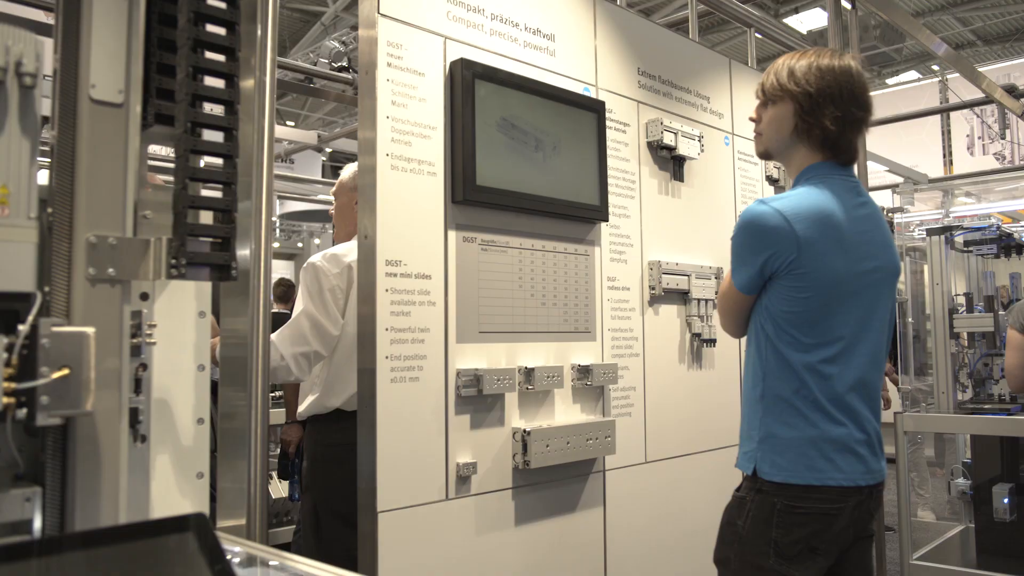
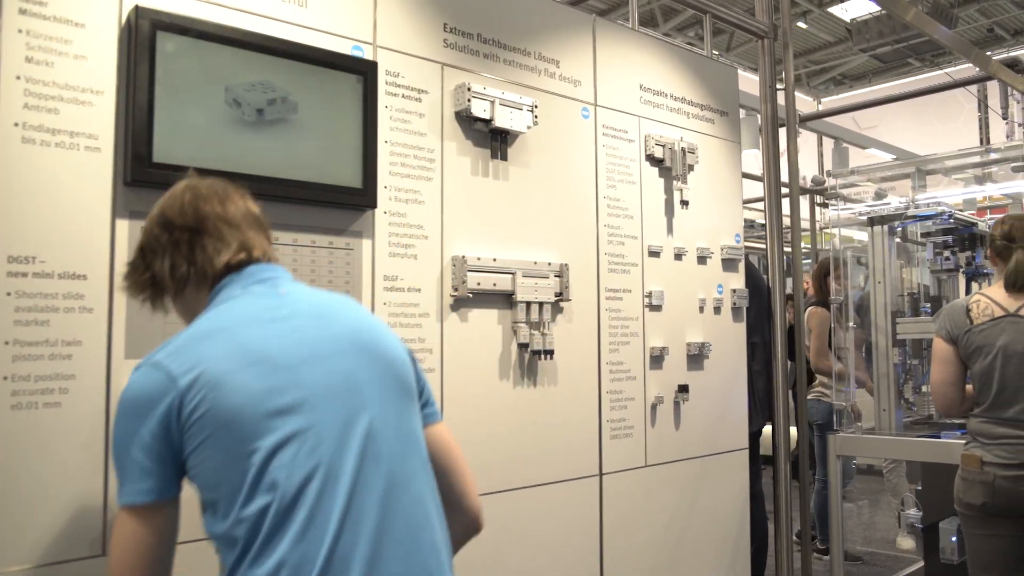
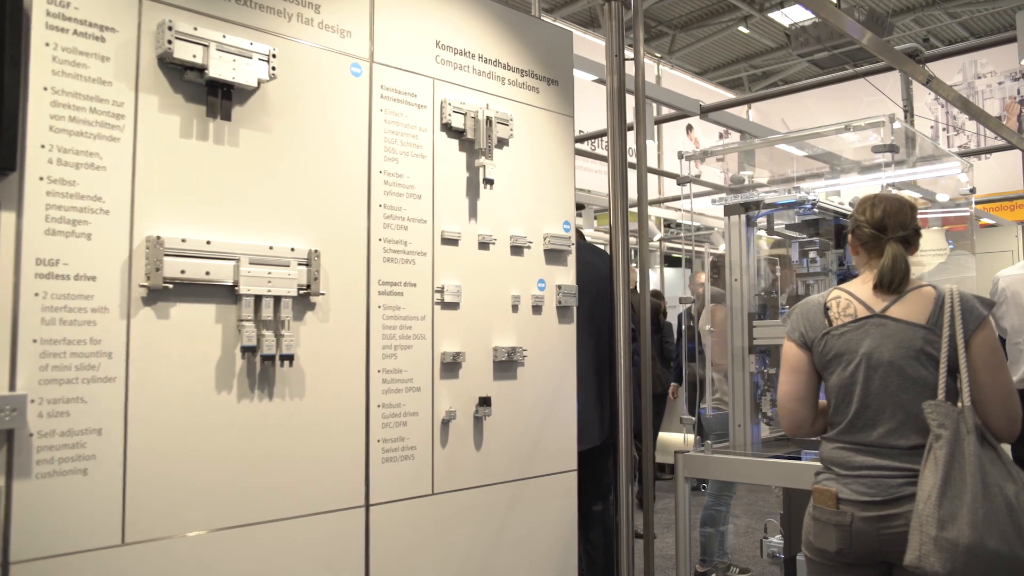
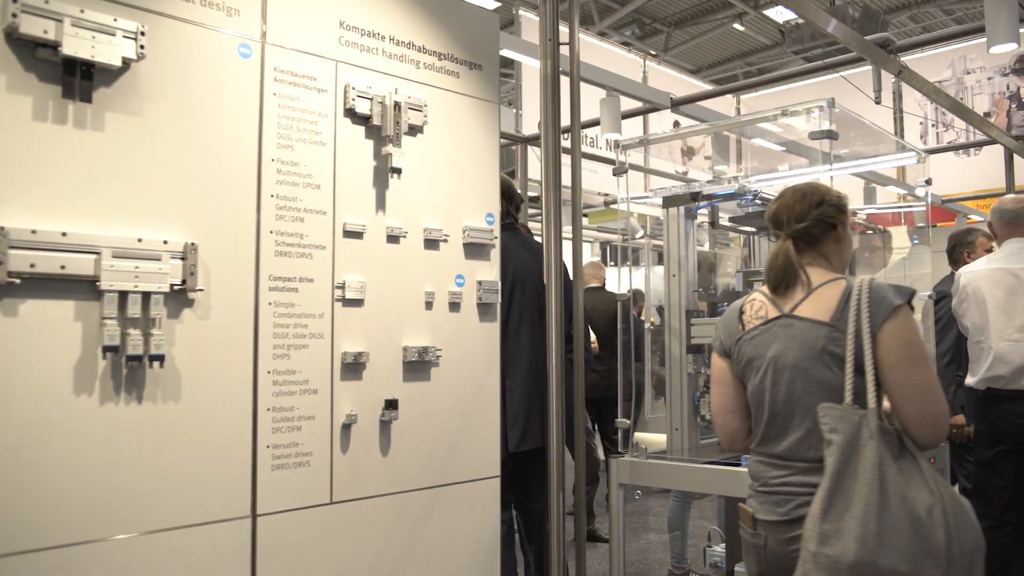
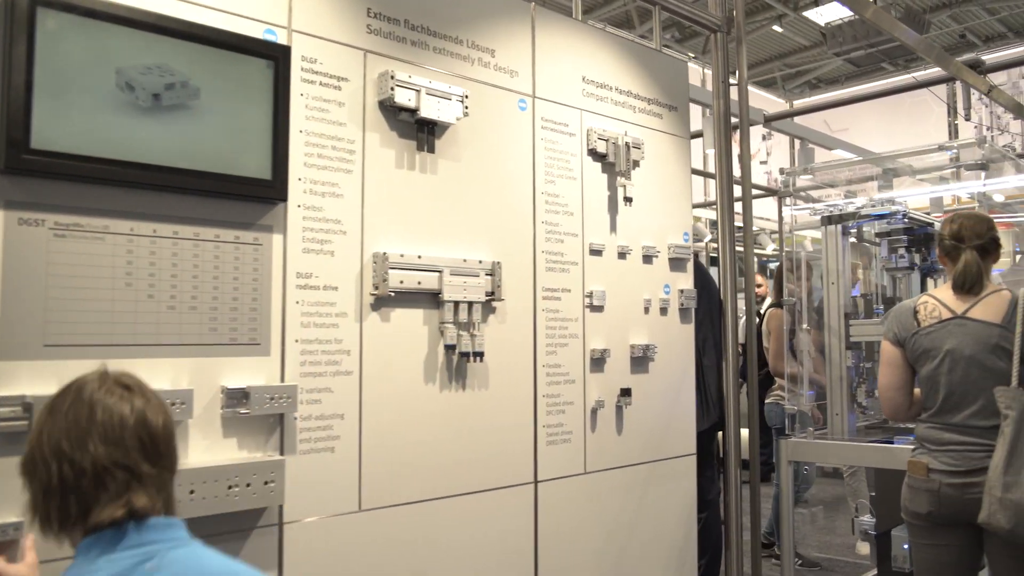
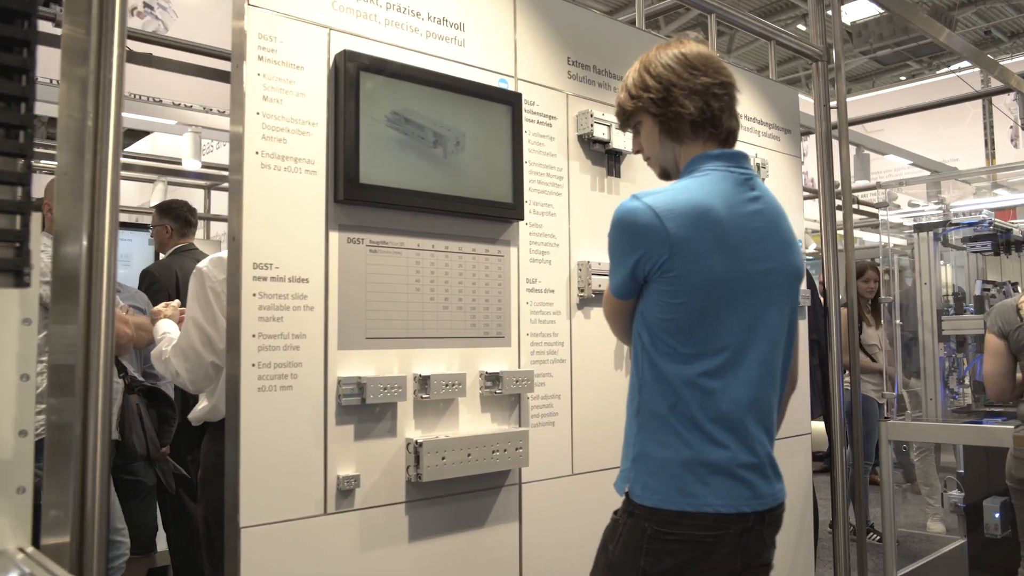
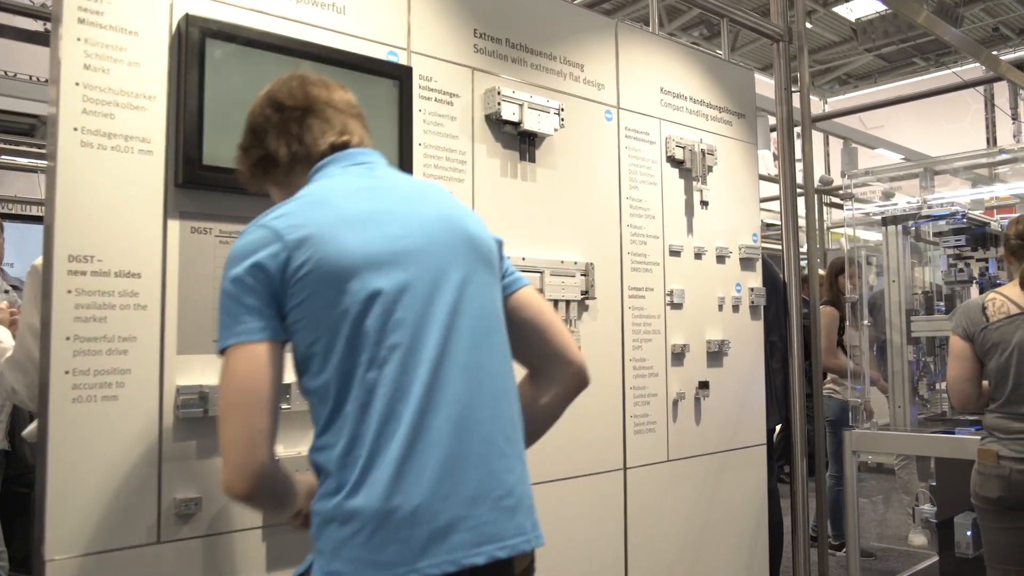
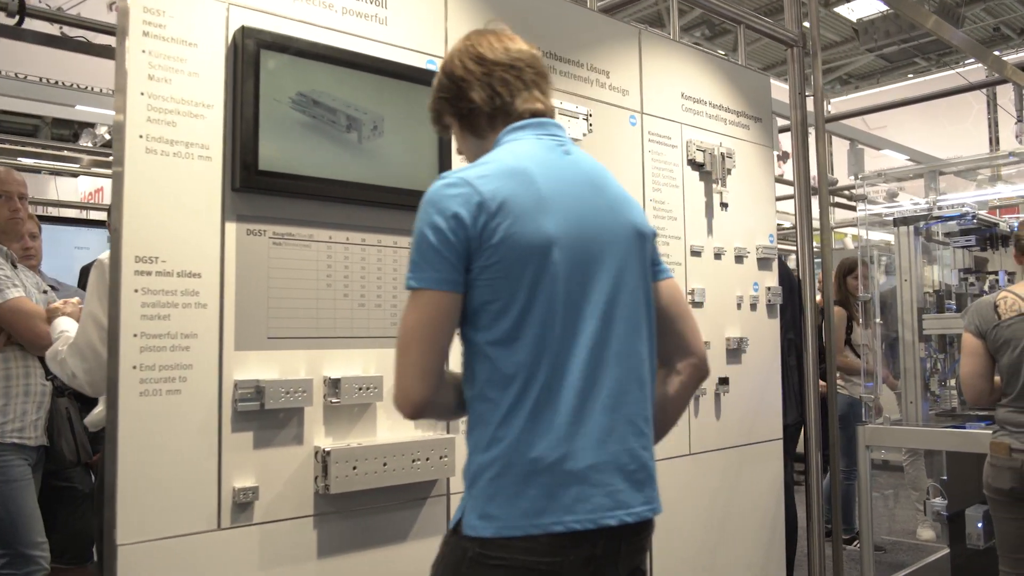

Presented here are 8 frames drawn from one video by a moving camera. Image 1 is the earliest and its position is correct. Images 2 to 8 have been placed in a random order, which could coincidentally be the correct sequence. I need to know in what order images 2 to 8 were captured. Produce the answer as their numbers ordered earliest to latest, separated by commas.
6, 8, 7, 2, 5, 3, 4
